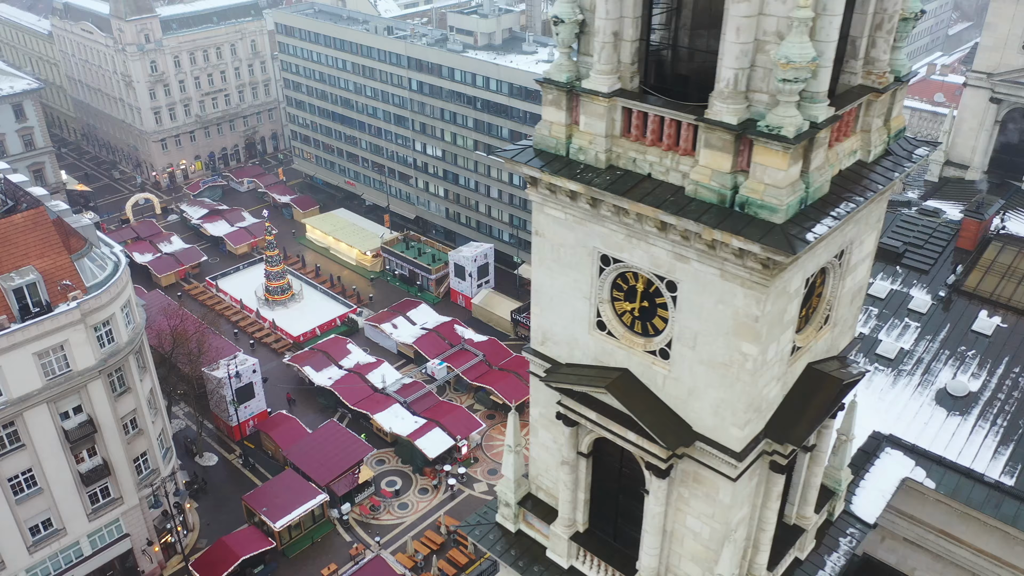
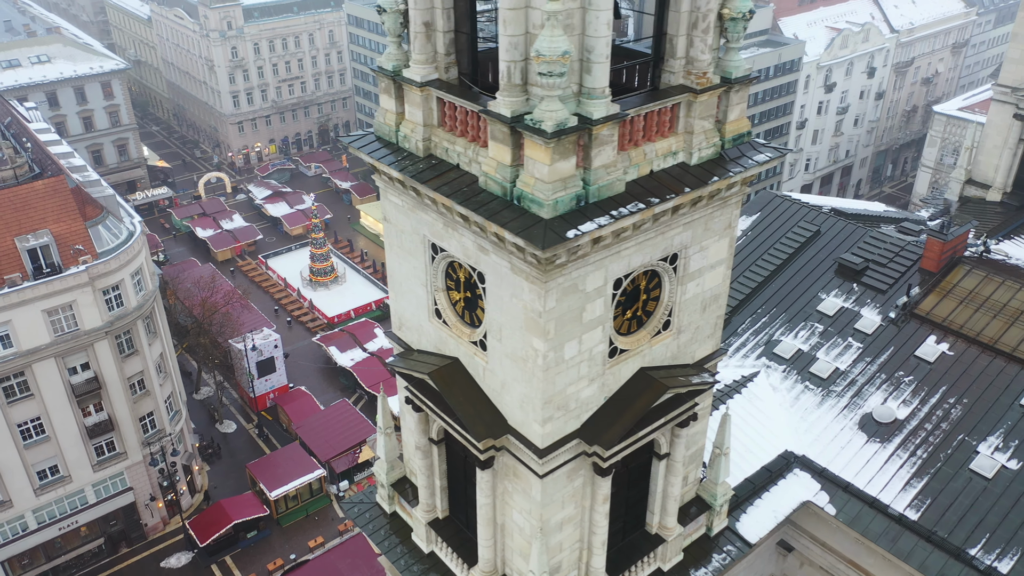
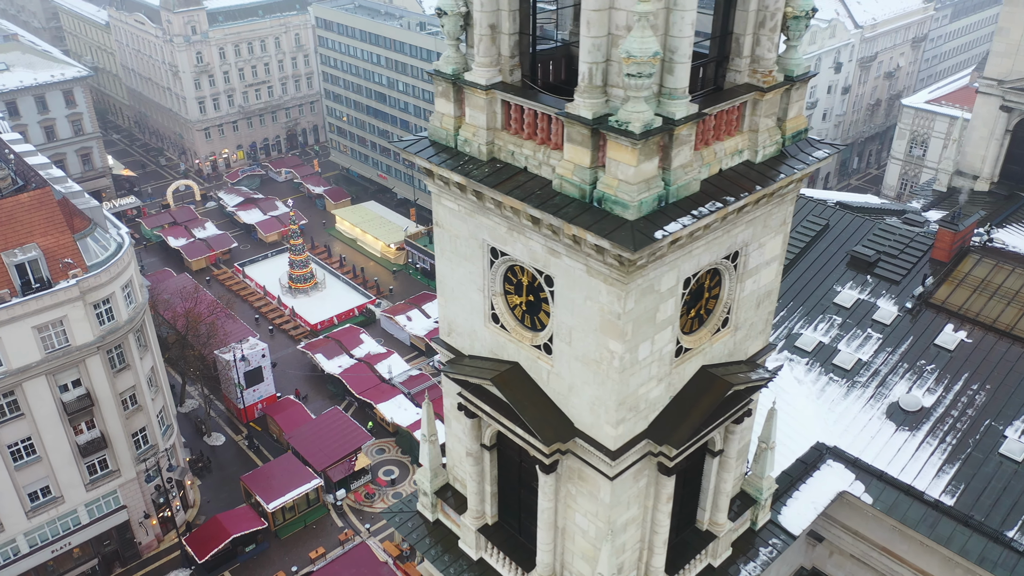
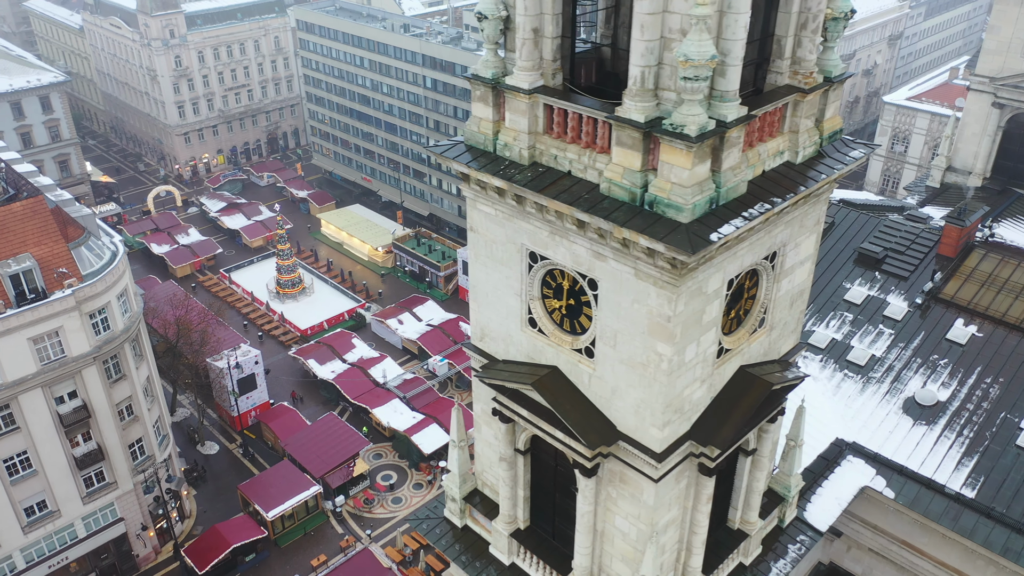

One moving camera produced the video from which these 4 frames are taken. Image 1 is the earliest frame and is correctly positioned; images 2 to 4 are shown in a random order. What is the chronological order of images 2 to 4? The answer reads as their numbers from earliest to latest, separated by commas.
4, 3, 2
